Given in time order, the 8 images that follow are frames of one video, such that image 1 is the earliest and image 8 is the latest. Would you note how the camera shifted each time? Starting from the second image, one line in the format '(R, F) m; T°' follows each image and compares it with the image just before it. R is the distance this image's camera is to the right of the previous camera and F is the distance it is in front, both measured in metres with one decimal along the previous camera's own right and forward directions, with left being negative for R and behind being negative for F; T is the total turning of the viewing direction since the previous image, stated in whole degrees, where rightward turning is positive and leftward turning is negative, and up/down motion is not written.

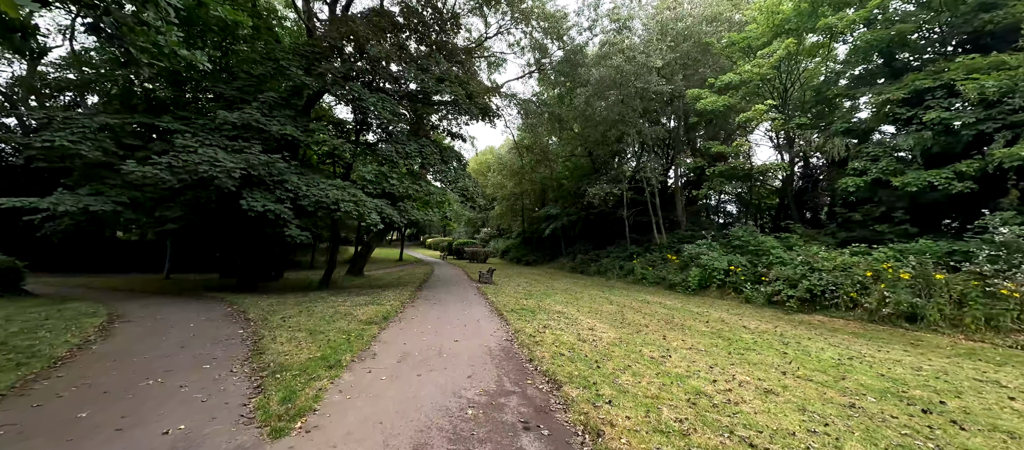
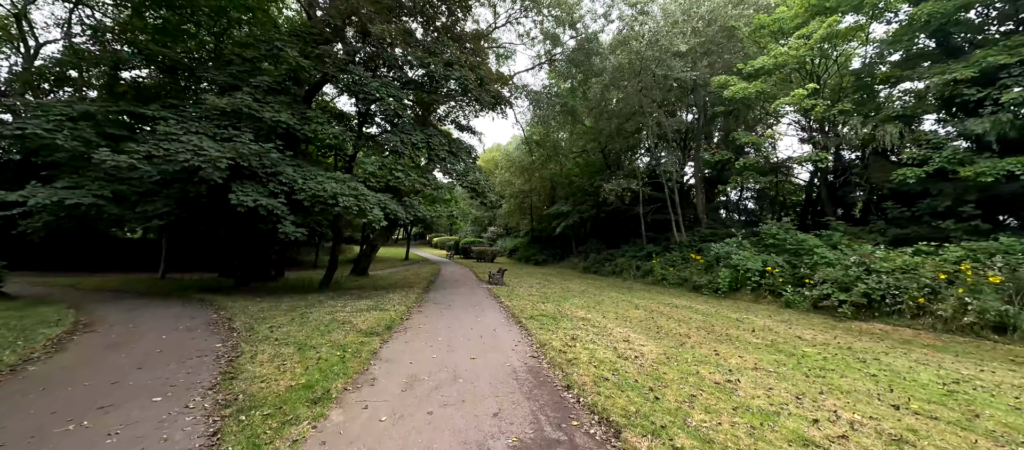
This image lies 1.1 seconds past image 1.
(-0.3, +1.0) m; -1°
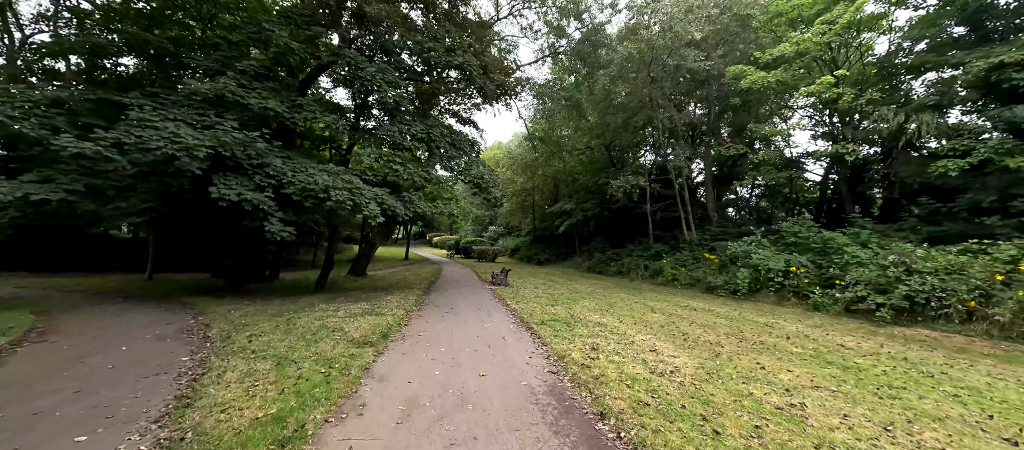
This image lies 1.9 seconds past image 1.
(-0.2, +0.7) m; 0°
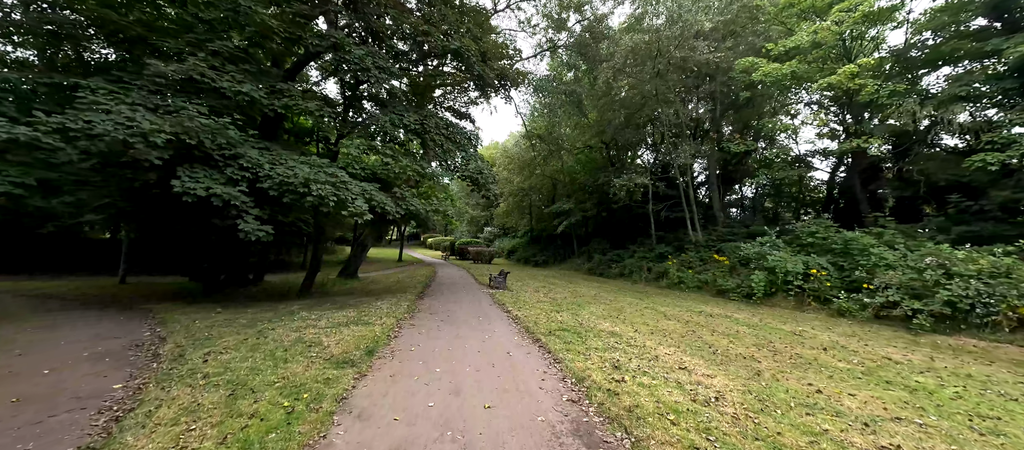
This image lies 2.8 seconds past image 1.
(-0.2, +0.8) m; +1°
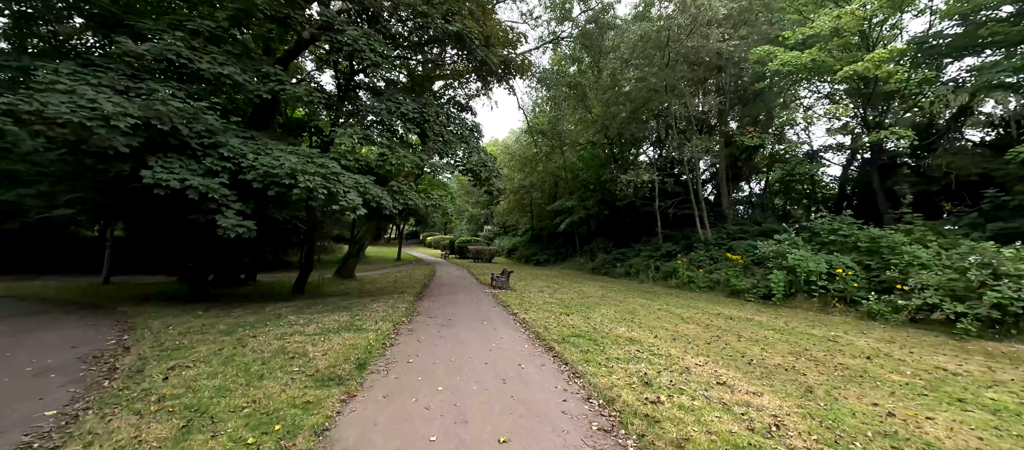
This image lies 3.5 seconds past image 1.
(-0.2, +0.6) m; 0°
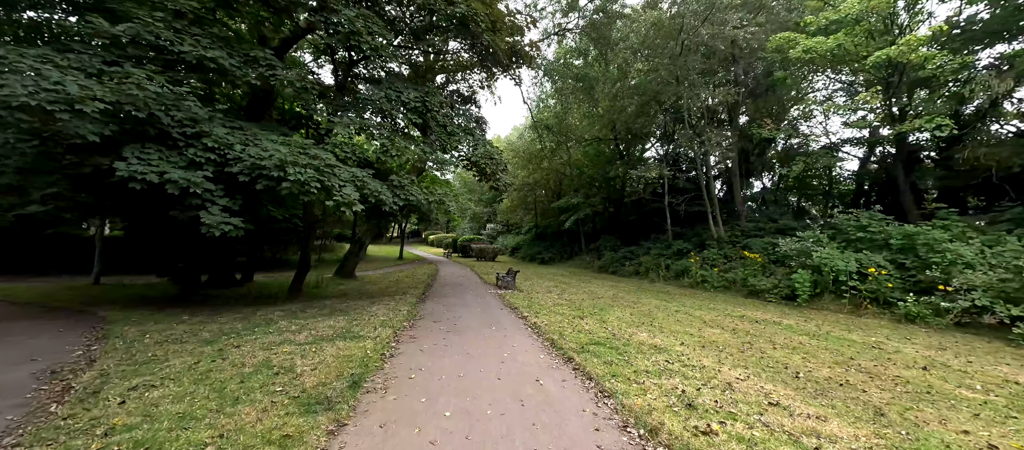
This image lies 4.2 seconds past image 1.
(-0.2, +0.6) m; 0°
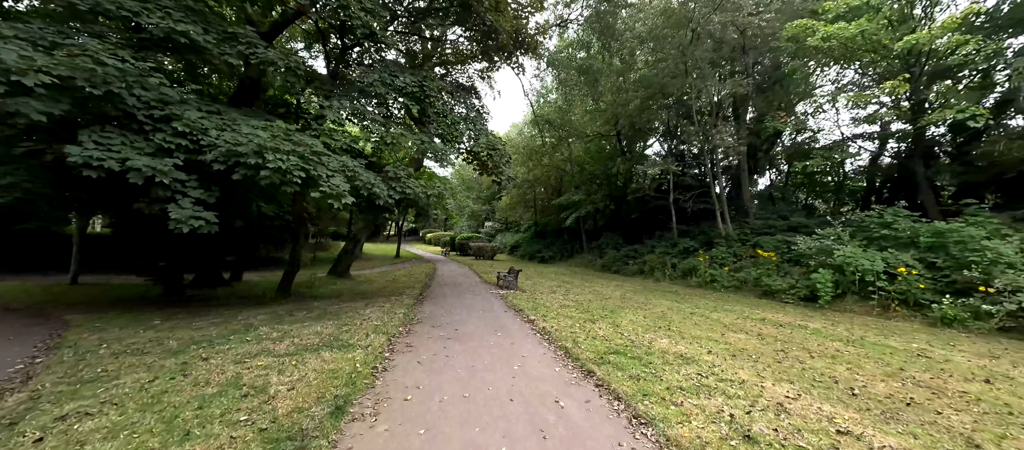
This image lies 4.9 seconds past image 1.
(-0.2, +0.6) m; 0°
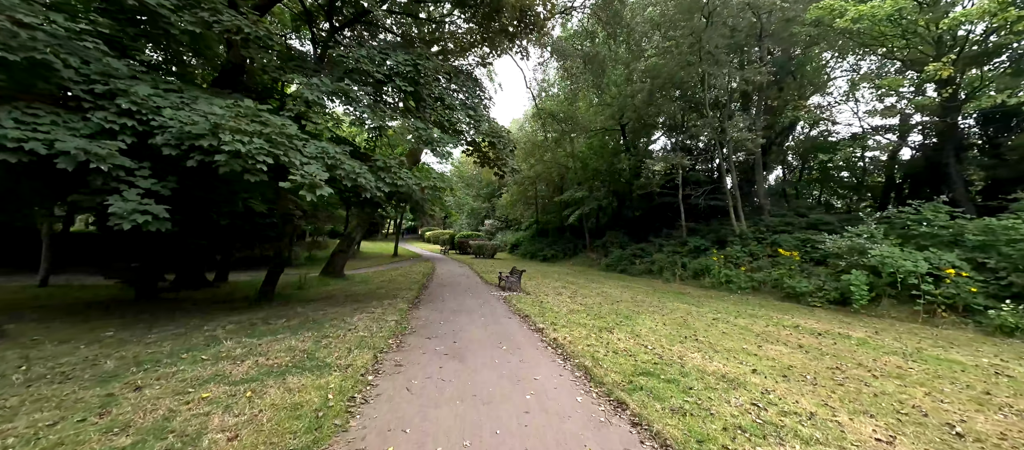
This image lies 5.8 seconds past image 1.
(-0.1, +0.8) m; 0°
